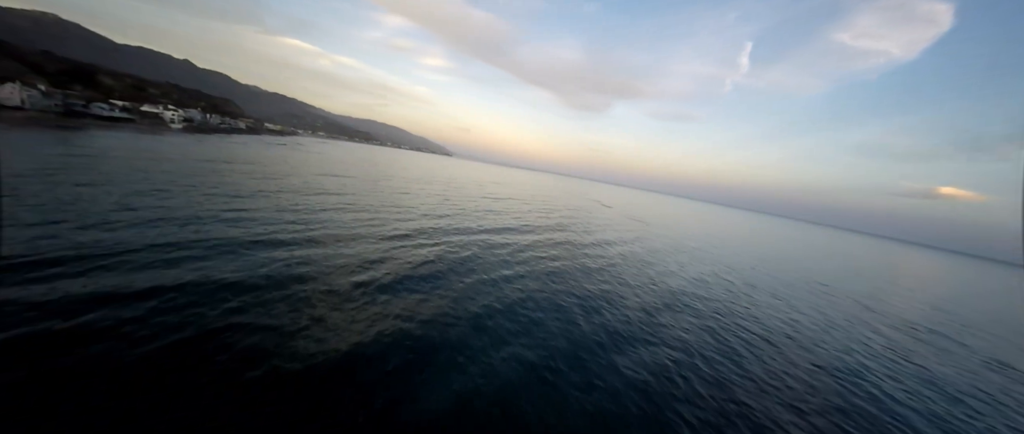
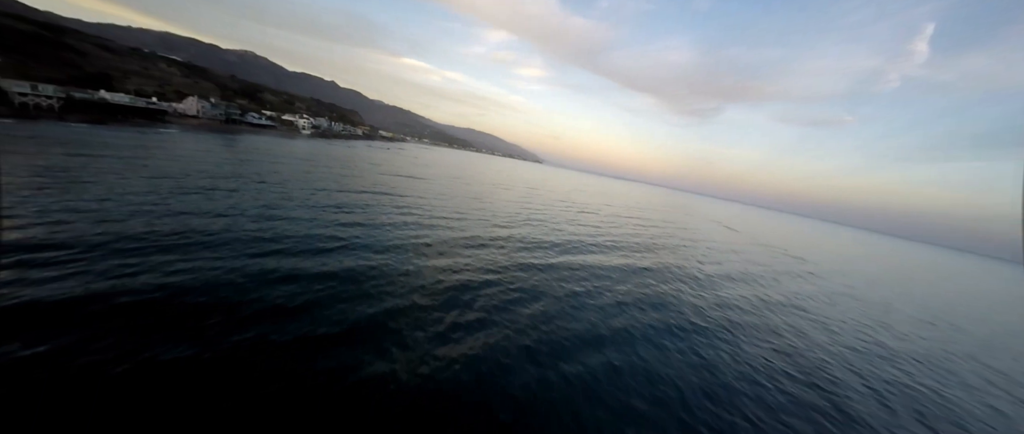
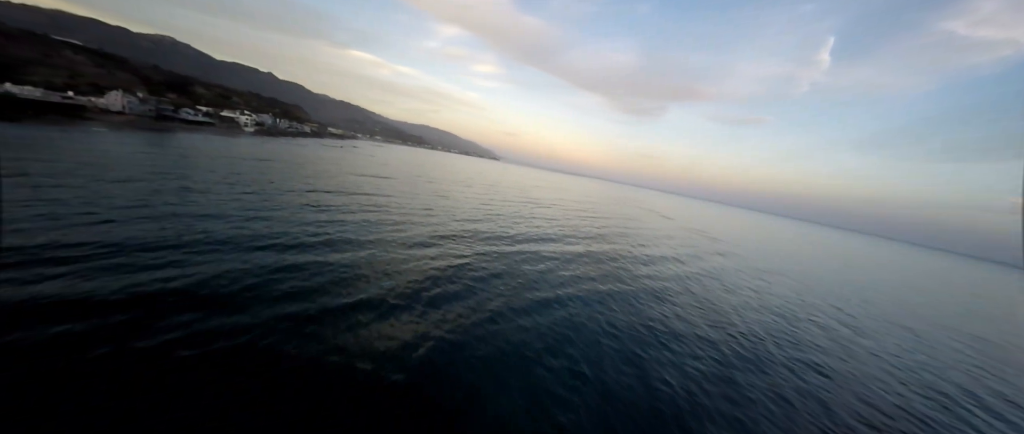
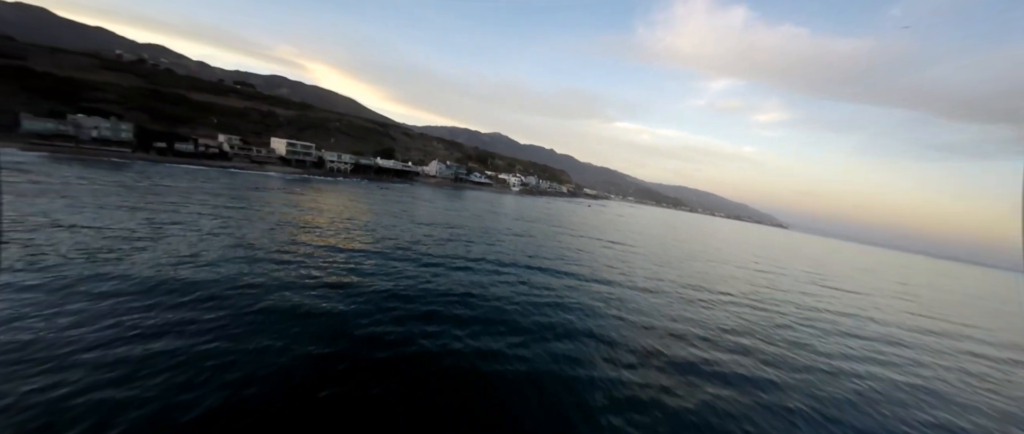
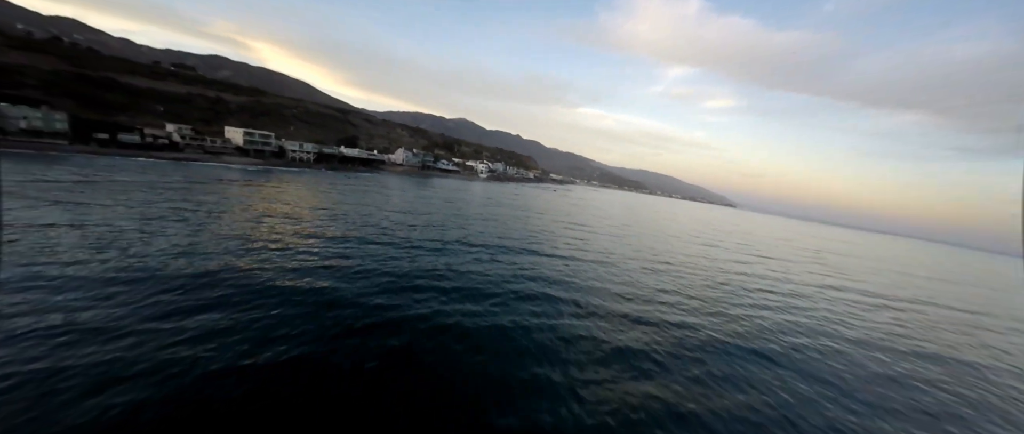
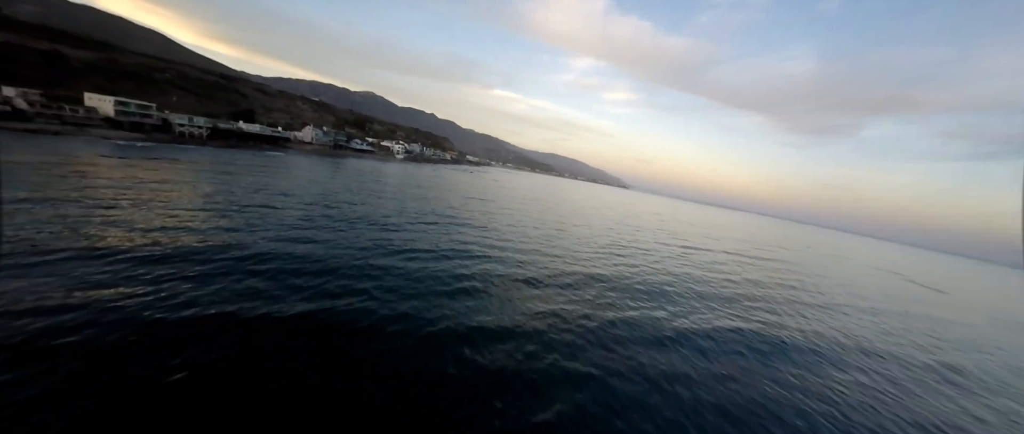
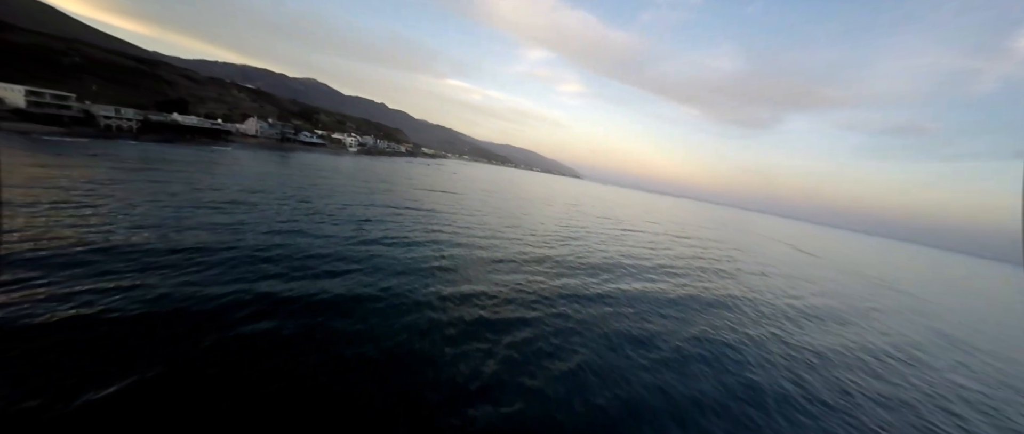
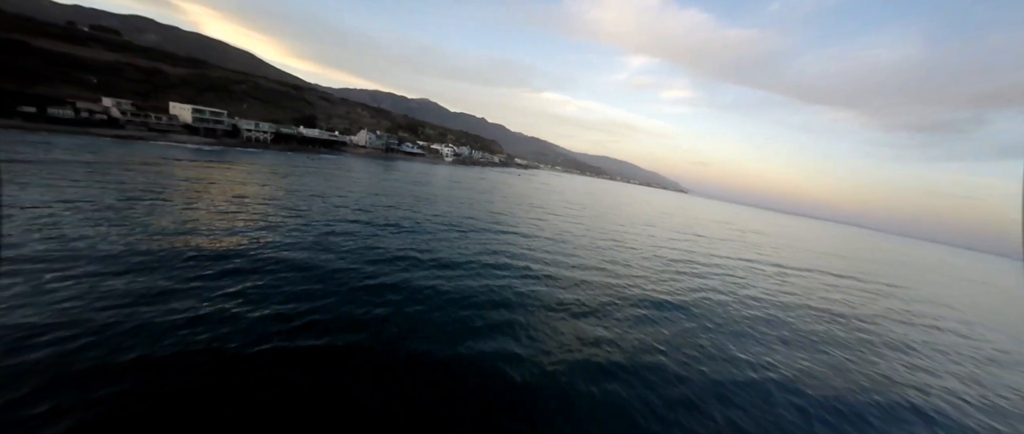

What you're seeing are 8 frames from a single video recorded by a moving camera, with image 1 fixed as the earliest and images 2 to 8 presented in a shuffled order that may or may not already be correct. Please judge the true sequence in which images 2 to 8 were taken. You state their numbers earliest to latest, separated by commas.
3, 2, 7, 6, 8, 5, 4
